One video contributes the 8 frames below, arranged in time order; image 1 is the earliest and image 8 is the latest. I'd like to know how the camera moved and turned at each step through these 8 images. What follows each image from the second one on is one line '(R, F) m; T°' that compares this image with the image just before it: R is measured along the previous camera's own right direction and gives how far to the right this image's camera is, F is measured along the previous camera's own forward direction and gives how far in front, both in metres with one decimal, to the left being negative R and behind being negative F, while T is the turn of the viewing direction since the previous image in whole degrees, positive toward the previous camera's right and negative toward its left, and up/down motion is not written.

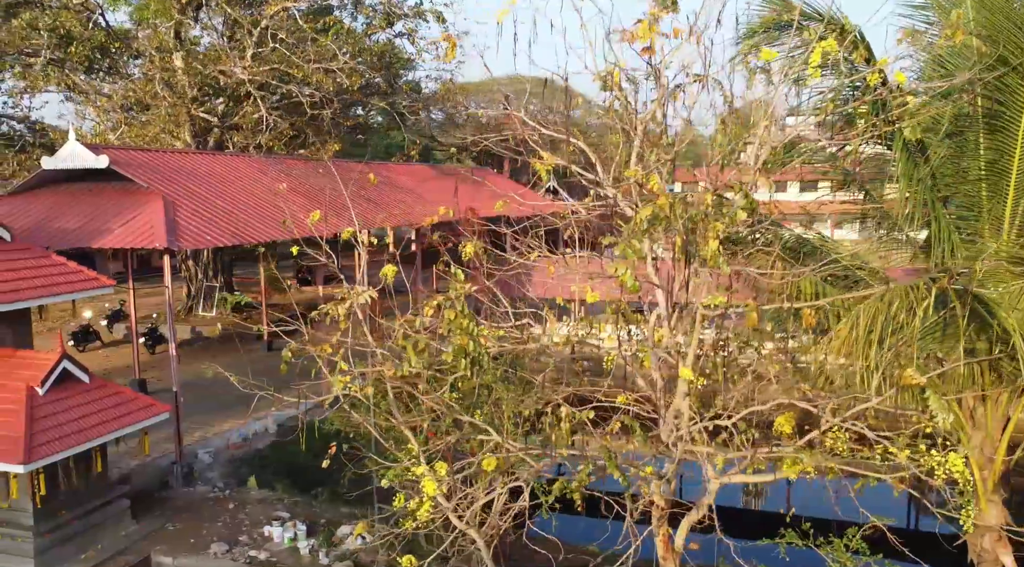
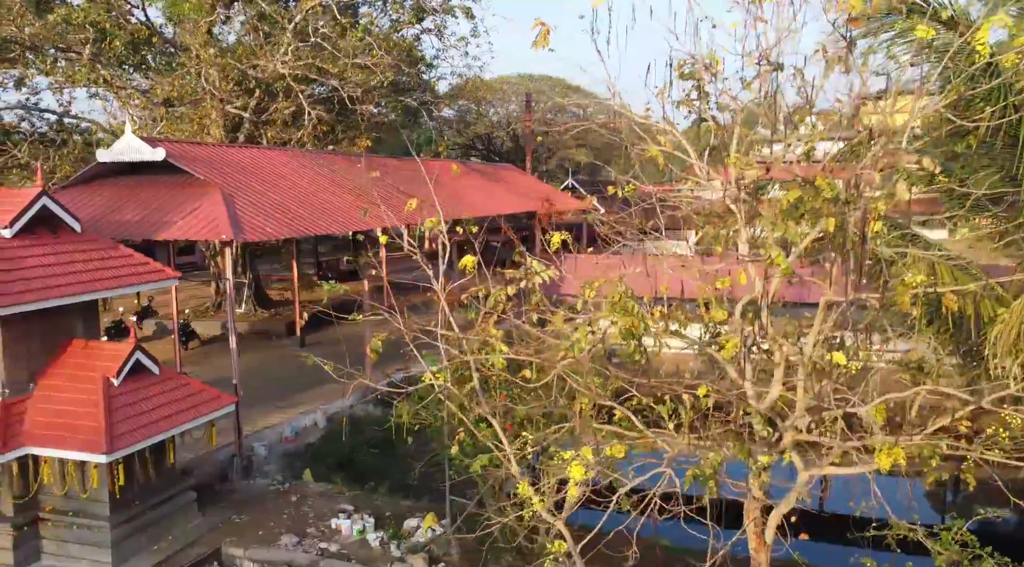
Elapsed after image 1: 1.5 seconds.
(-0.6, 0.0) m; -1°
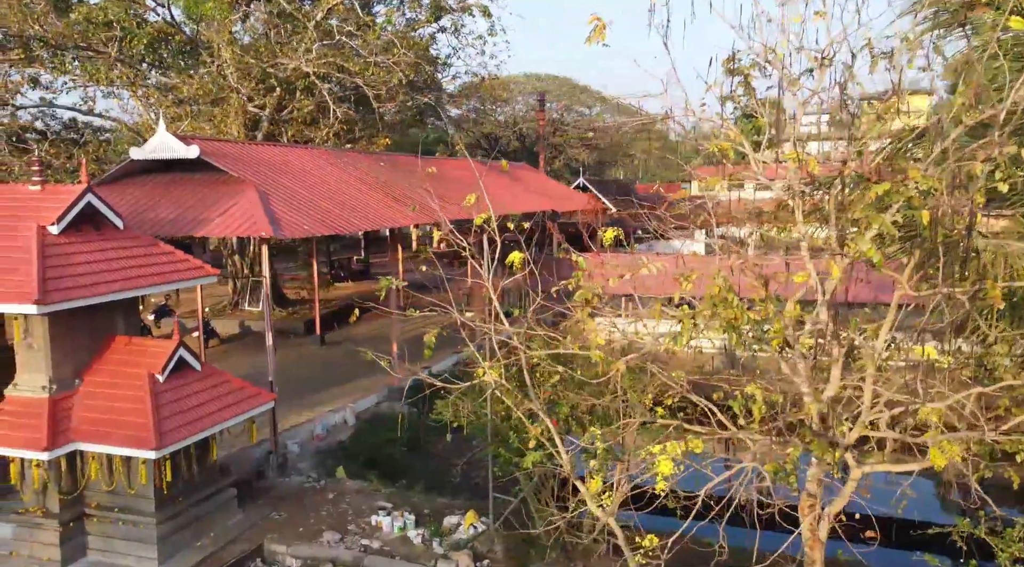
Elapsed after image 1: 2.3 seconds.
(-0.4, 0.0) m; 0°
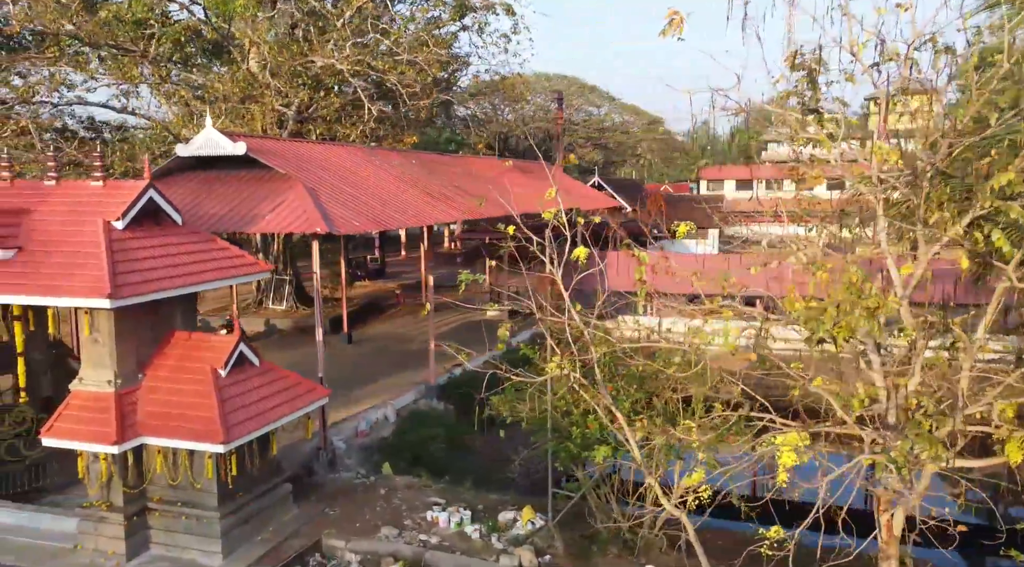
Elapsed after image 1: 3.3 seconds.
(-0.5, 0.0) m; 0°
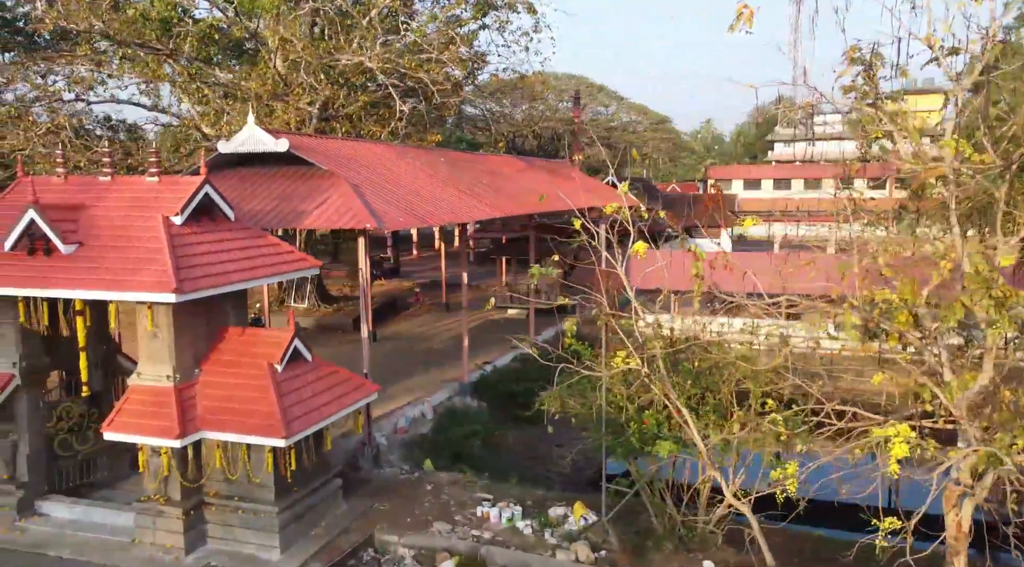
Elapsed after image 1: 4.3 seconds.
(-0.5, 0.0) m; 0°
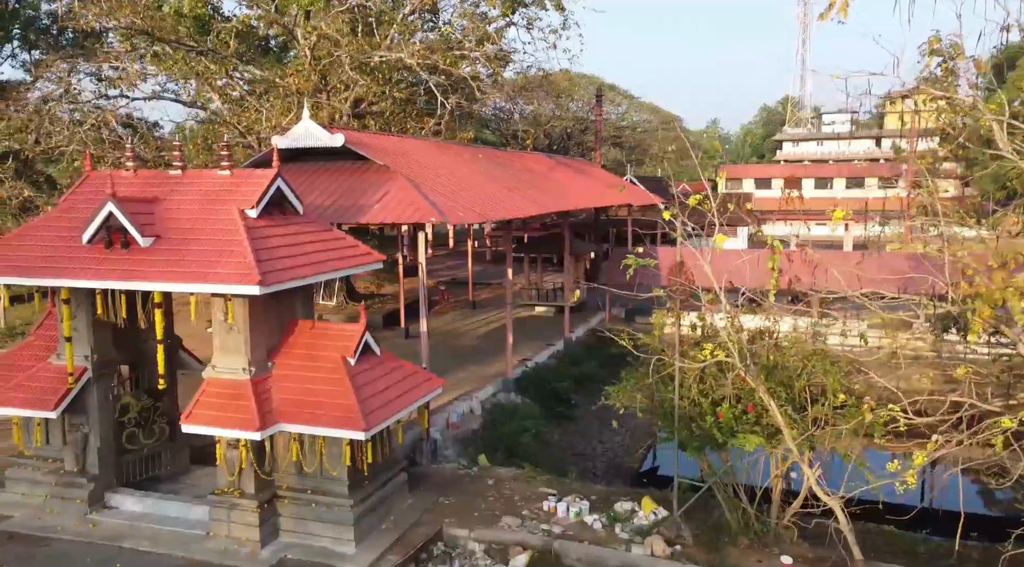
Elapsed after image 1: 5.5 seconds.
(-0.6, 0.0) m; -1°
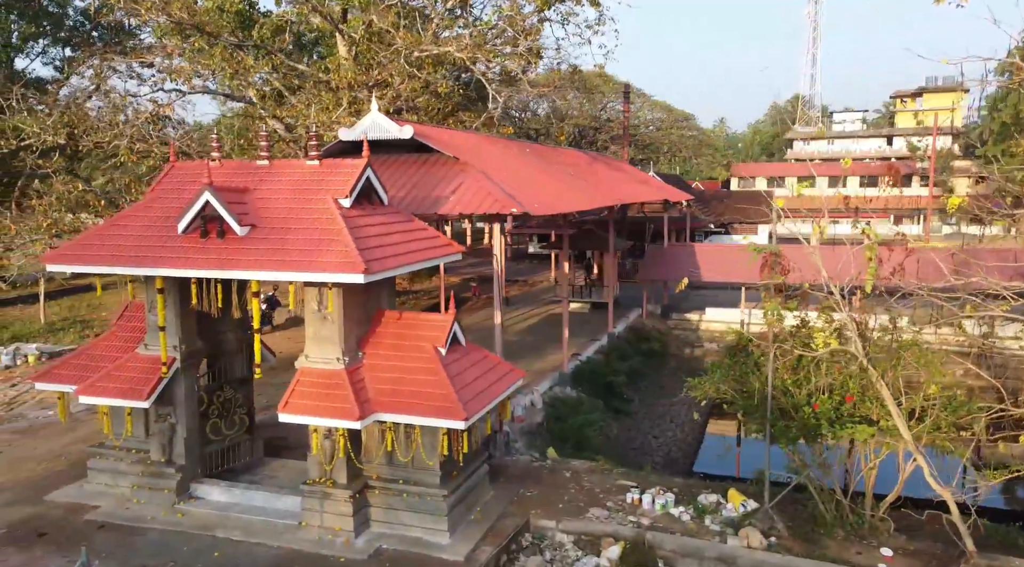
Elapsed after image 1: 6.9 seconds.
(-0.8, 0.0) m; -1°
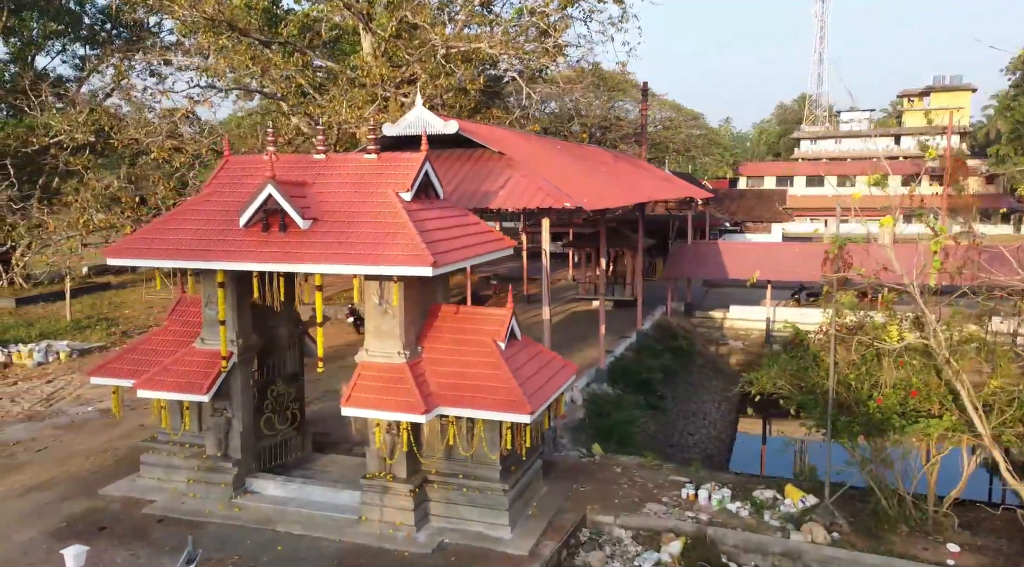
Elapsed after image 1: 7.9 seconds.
(-0.5, 0.0) m; 0°
